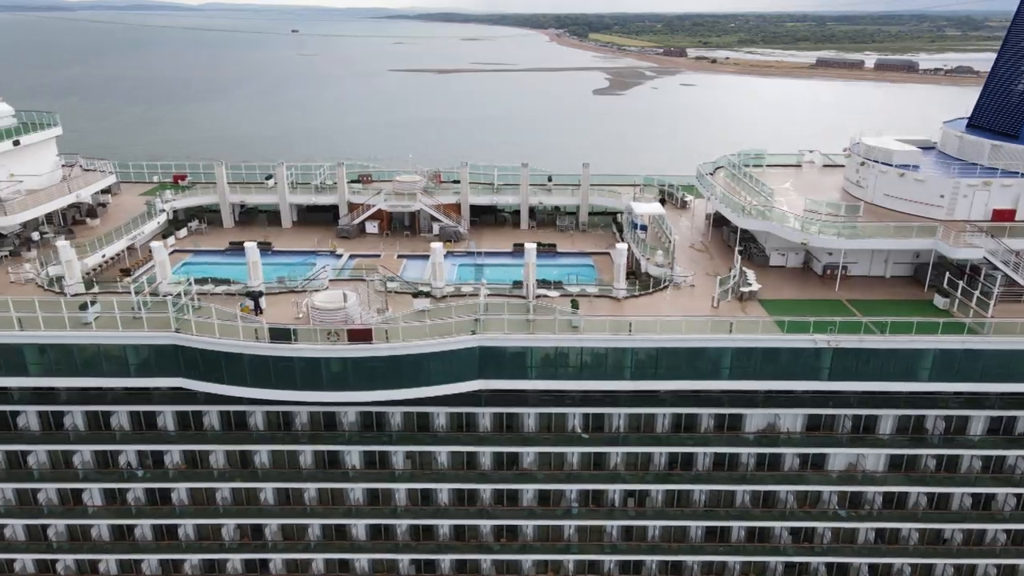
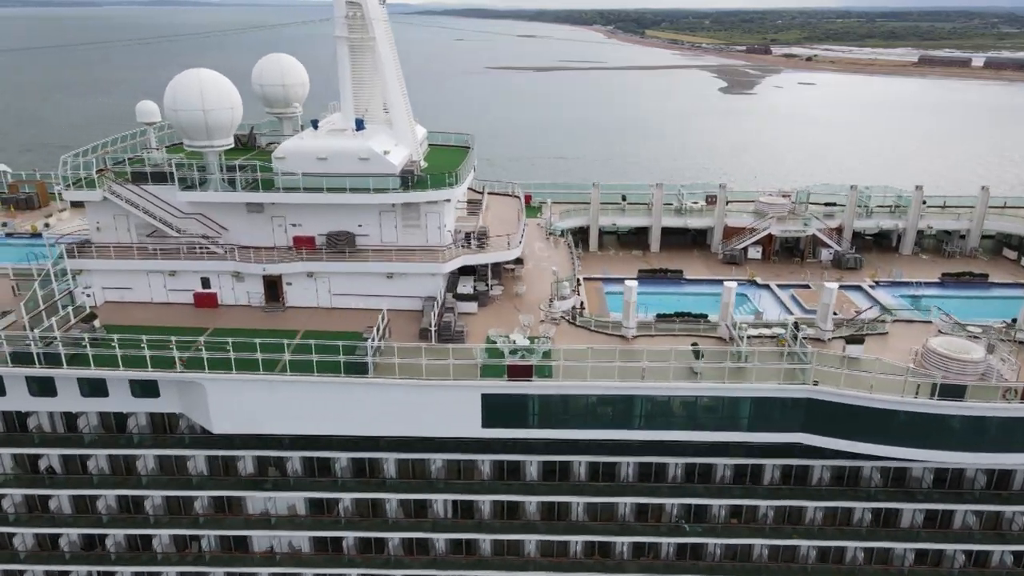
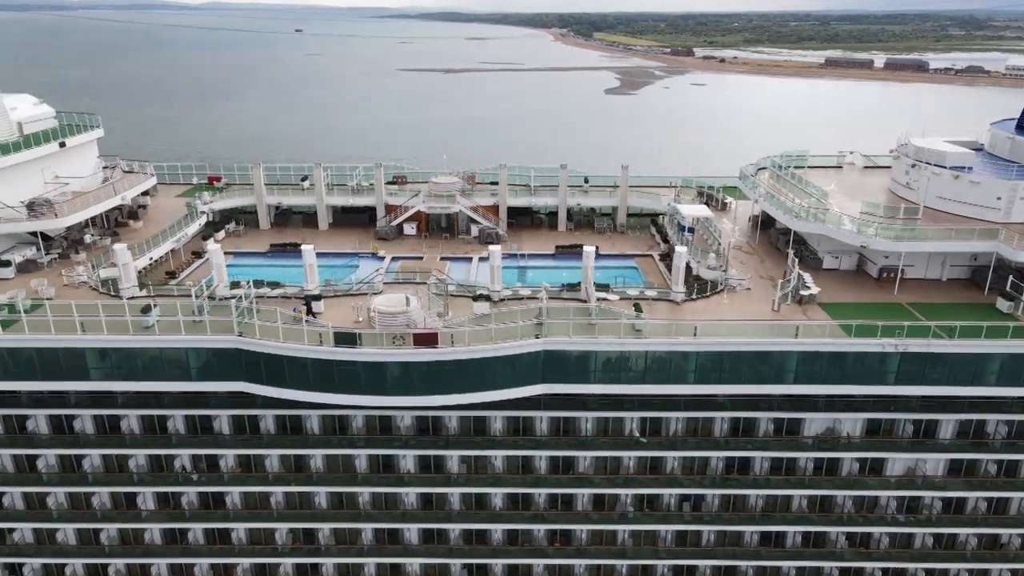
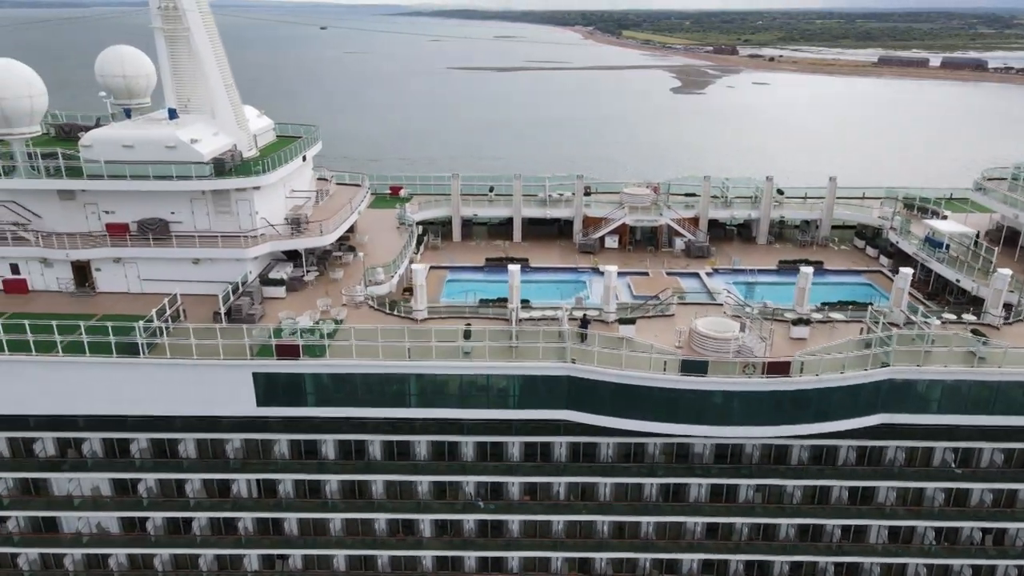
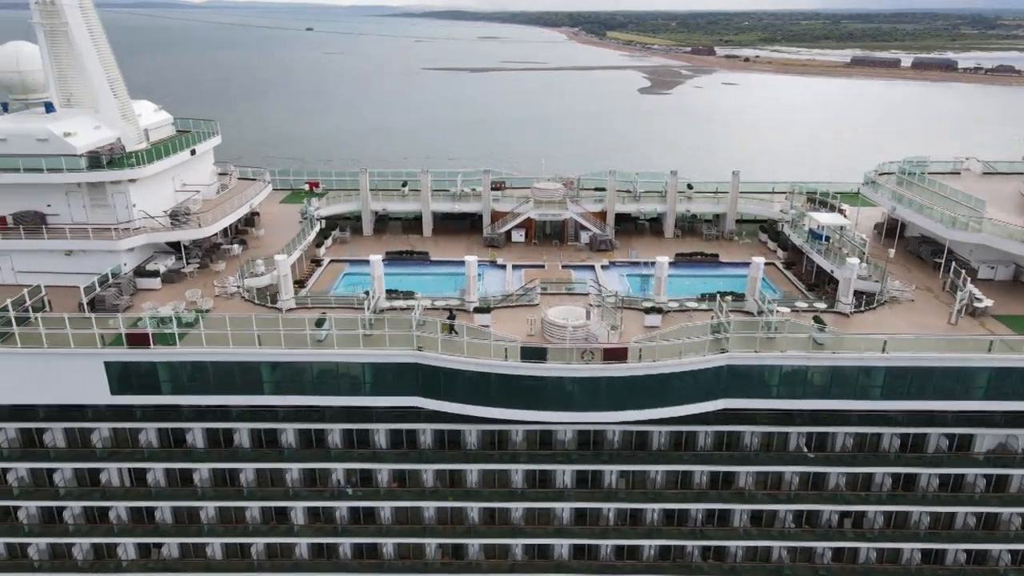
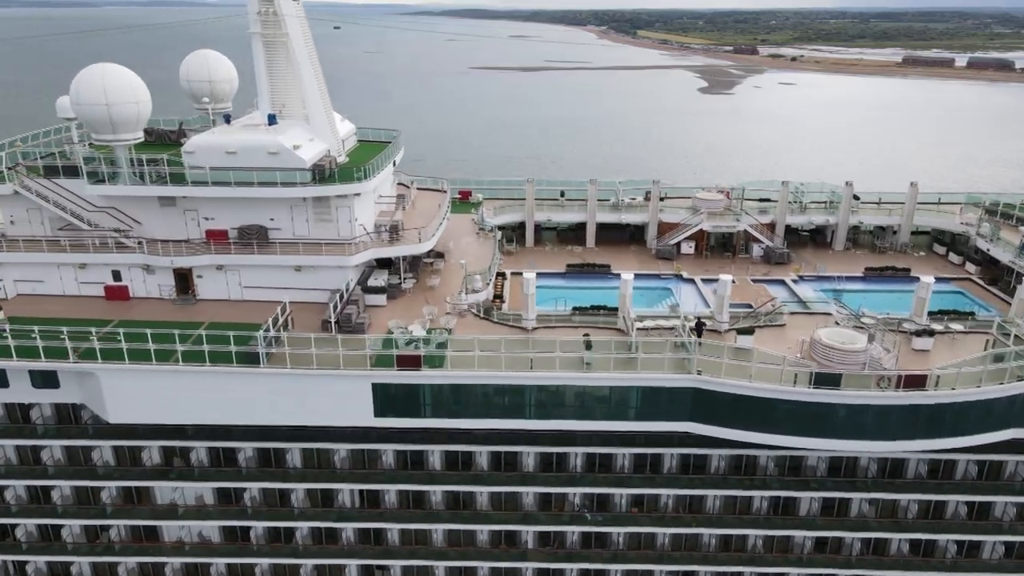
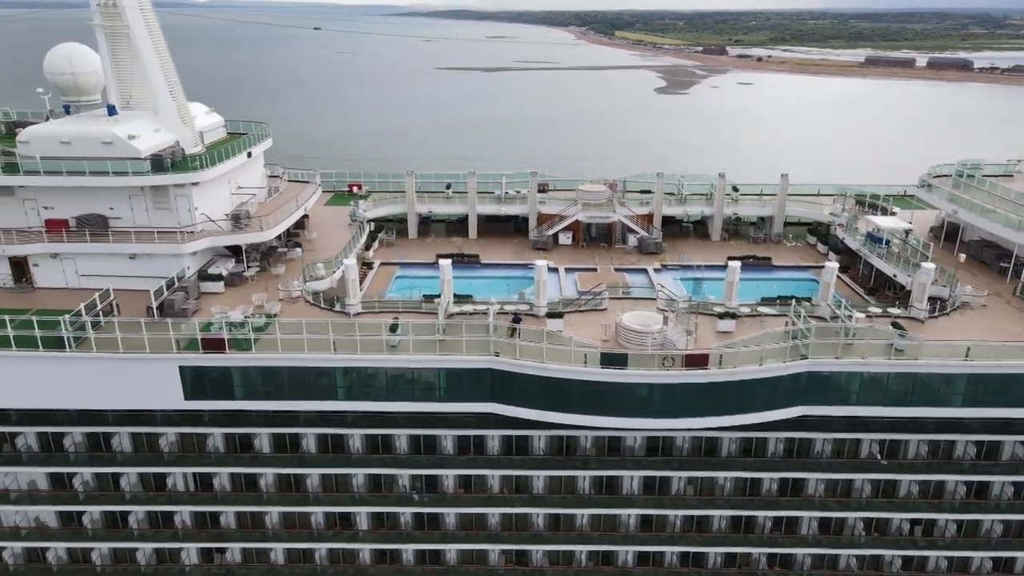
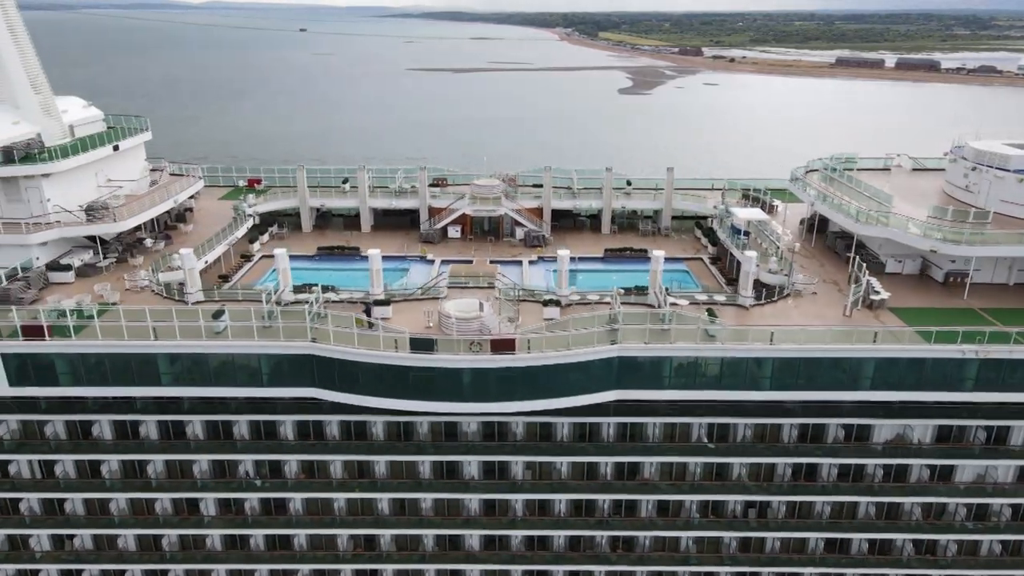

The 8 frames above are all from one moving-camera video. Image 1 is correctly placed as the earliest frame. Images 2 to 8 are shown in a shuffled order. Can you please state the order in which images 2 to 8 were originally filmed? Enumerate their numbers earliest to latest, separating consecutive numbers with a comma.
3, 8, 5, 7, 4, 6, 2
